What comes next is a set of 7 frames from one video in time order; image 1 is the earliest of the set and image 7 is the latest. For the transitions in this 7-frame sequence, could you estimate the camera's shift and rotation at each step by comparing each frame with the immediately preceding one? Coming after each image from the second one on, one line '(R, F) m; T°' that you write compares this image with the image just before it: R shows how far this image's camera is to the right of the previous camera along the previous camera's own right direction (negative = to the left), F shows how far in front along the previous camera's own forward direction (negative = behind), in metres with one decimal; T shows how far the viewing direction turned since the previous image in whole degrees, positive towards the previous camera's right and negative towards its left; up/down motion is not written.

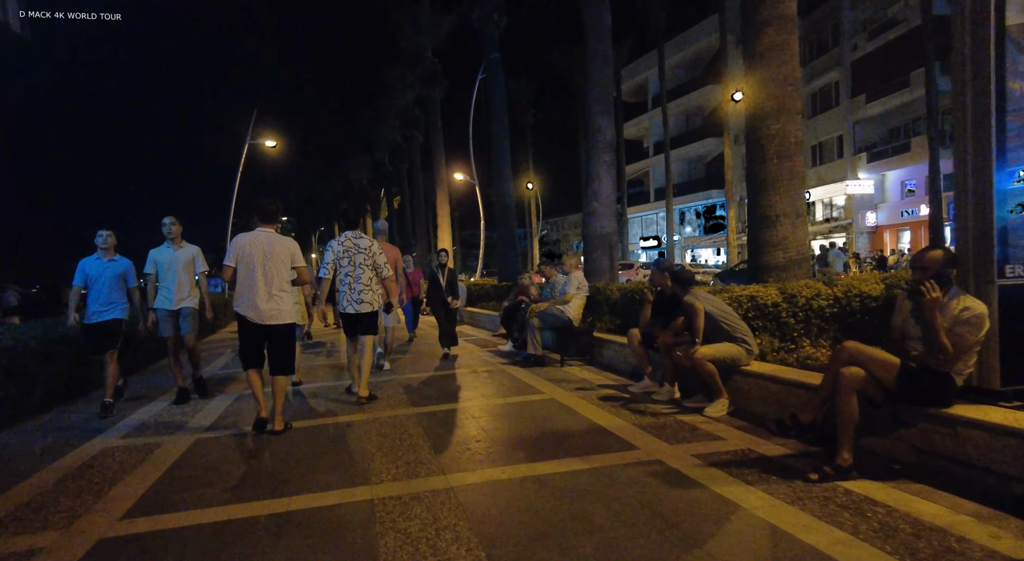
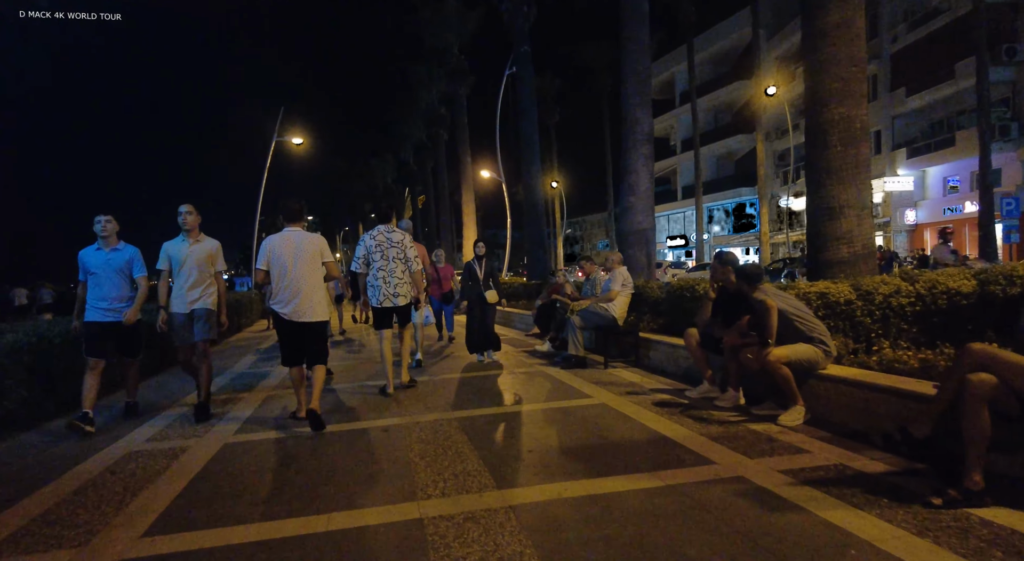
(-0.3, +0.4) m; -2°
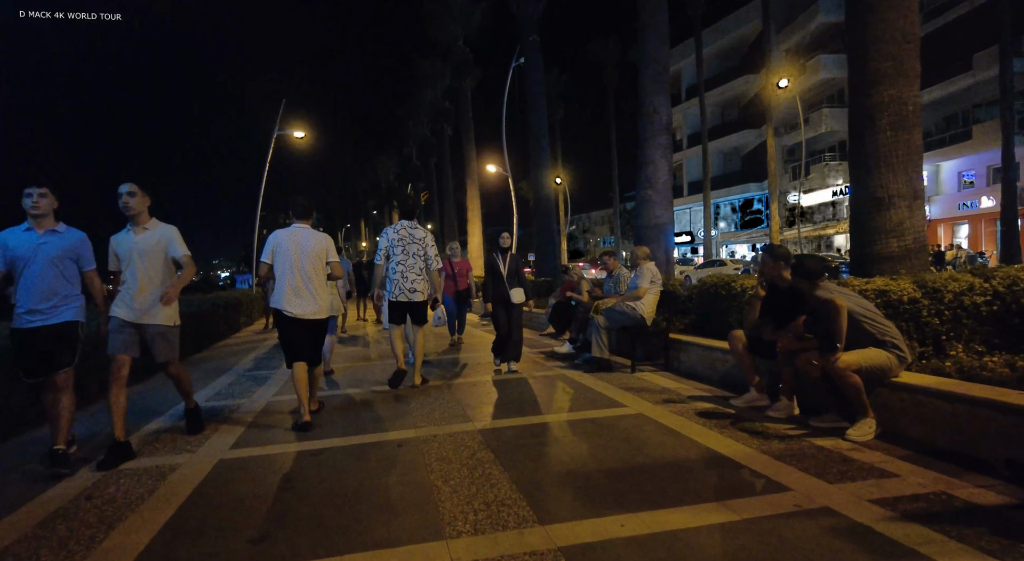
(-0.2, +0.6) m; 0°
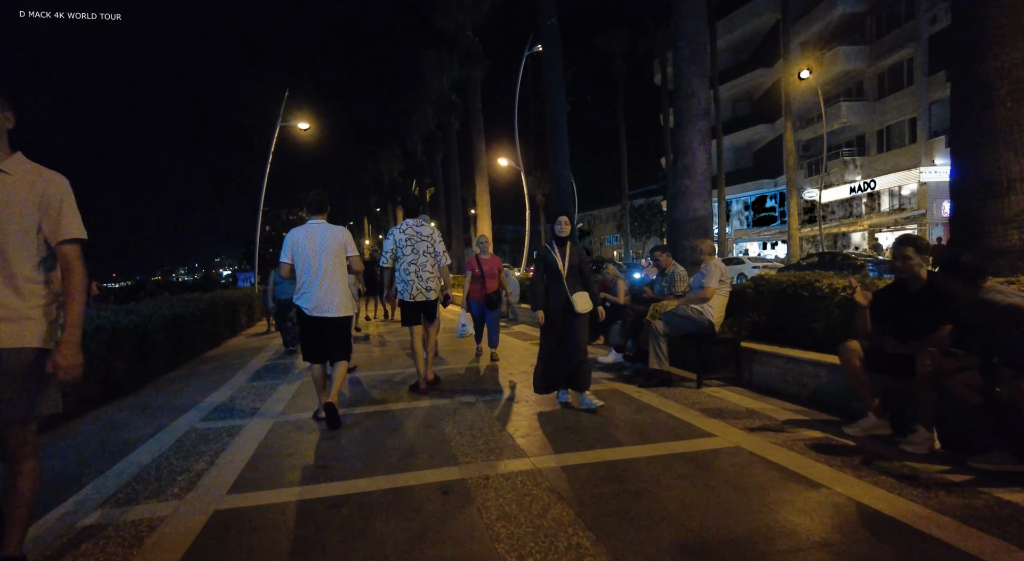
(-0.5, +1.0) m; 0°
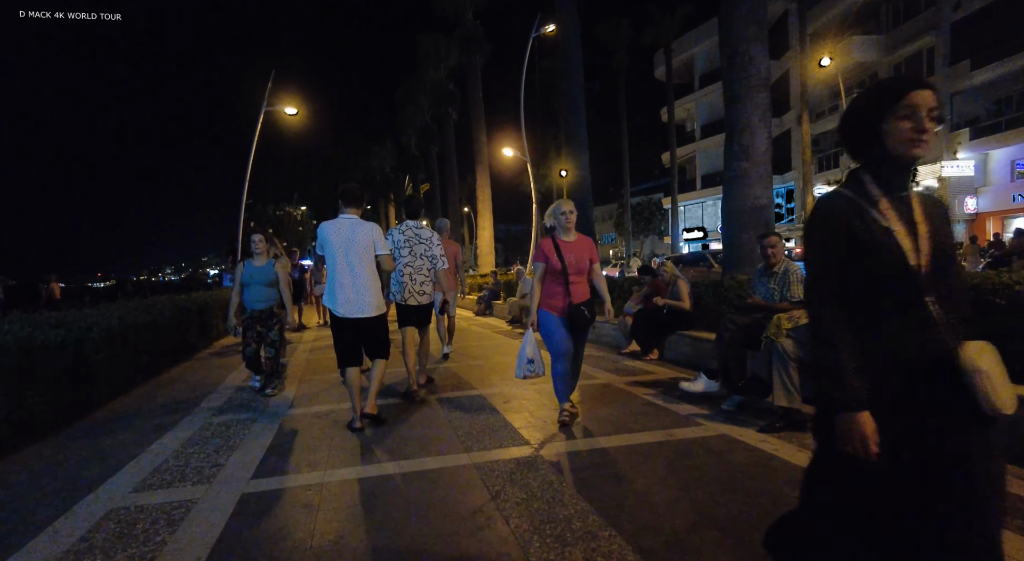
(-0.6, +1.8) m; +1°
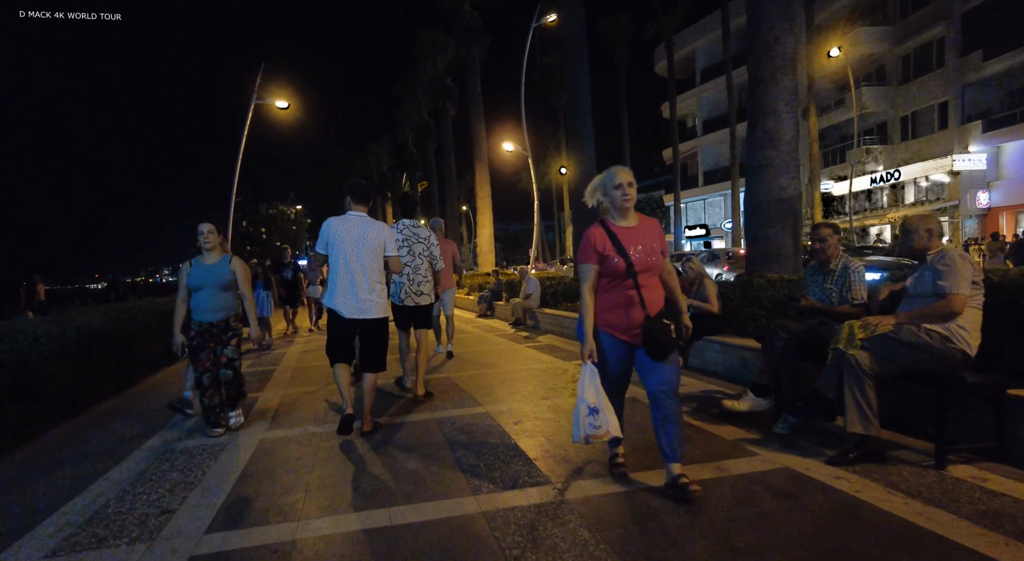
(-0.1, +0.8) m; 0°
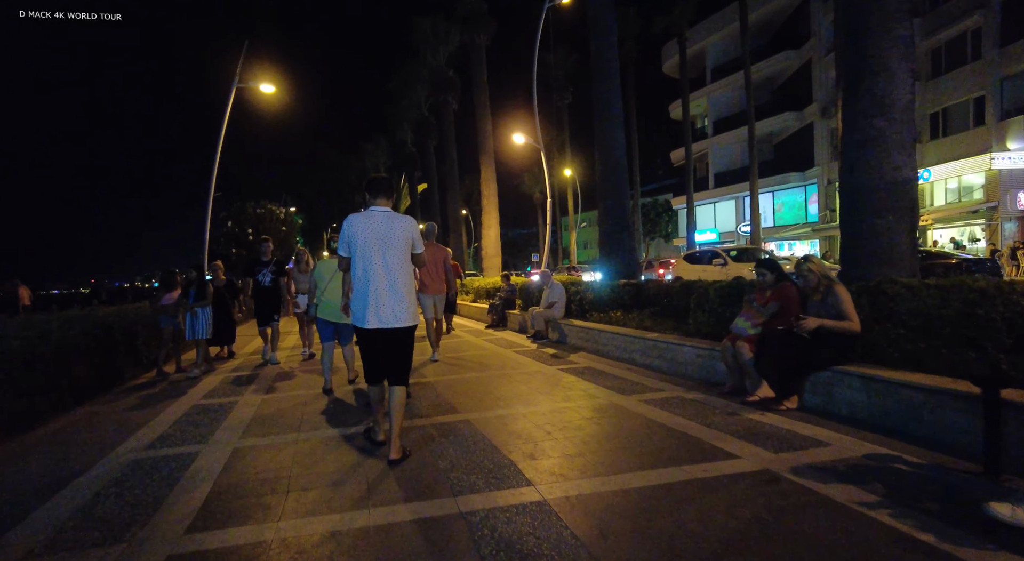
(-0.5, +2.1) m; 0°
